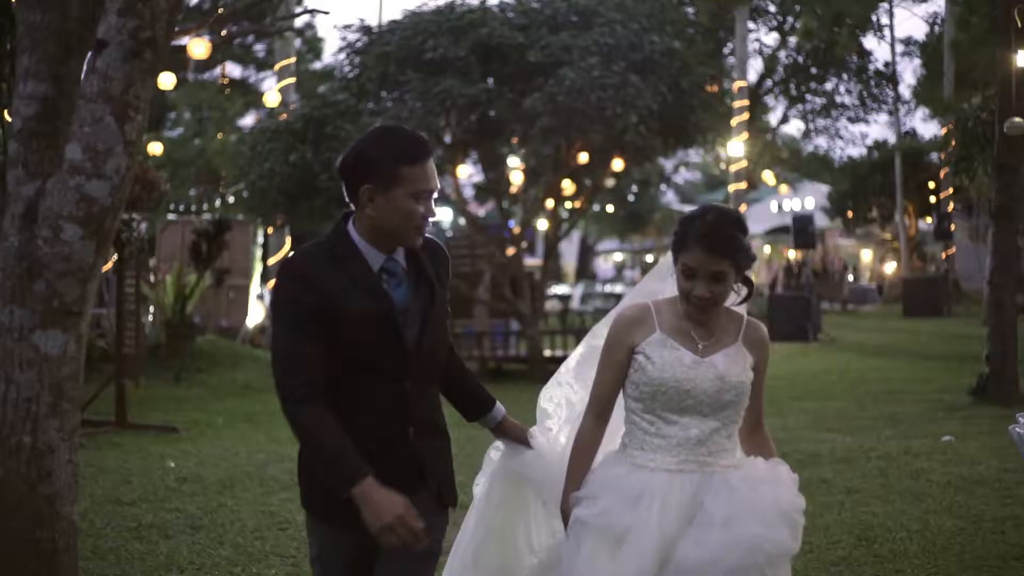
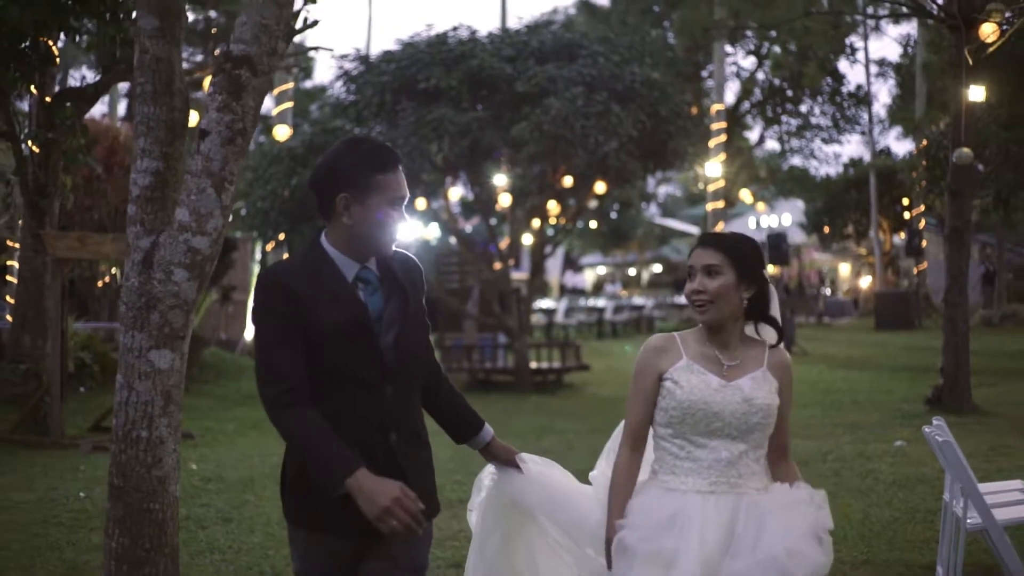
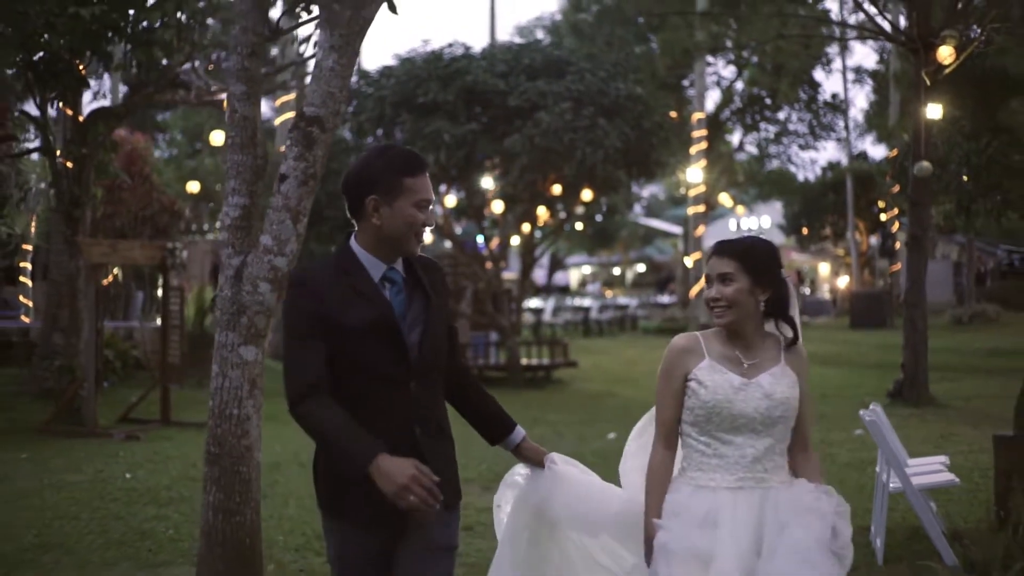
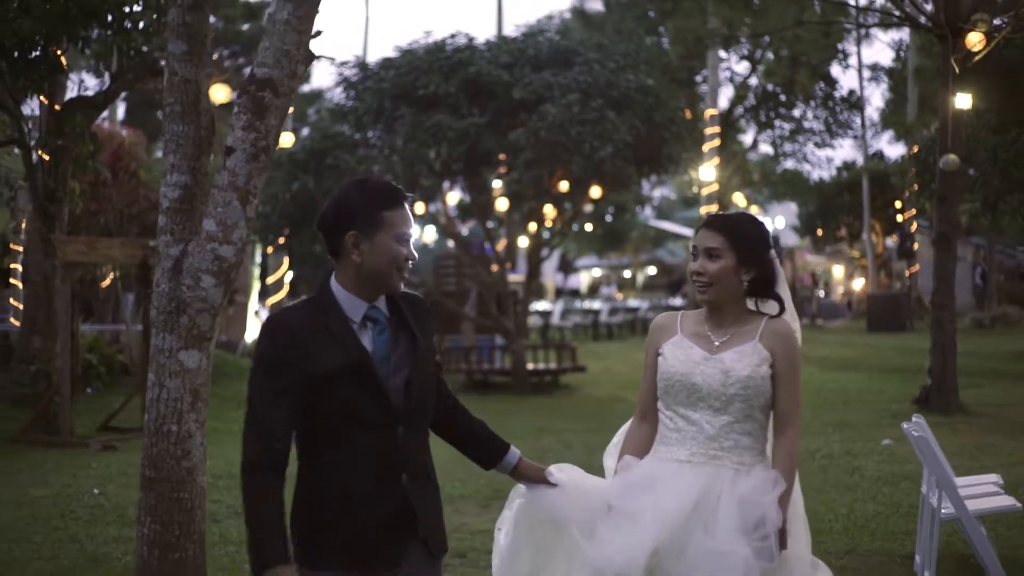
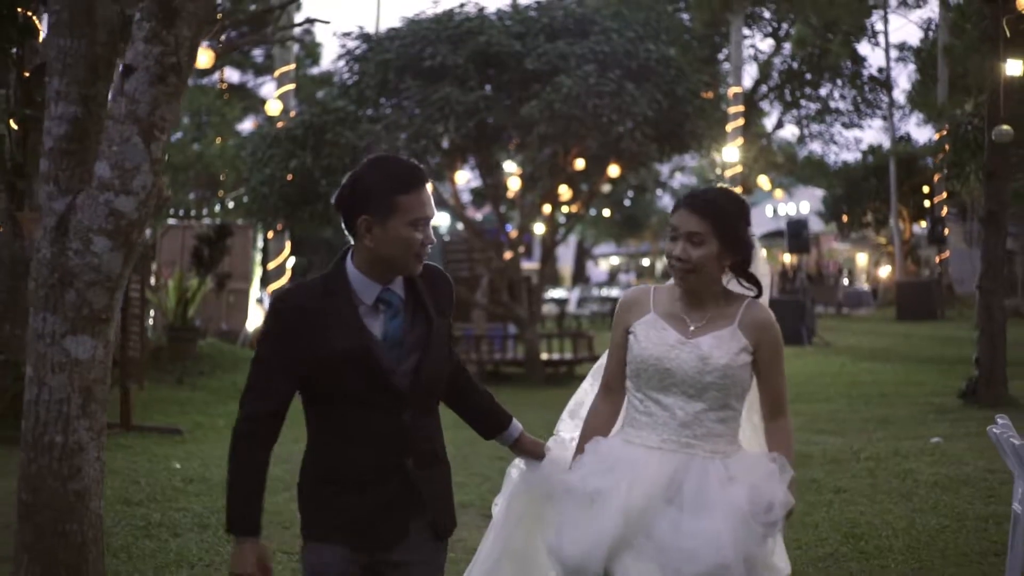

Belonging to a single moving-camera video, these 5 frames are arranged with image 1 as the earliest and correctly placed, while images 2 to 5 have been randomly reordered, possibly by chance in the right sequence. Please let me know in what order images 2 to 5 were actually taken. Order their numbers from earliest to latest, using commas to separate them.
5, 2, 4, 3
